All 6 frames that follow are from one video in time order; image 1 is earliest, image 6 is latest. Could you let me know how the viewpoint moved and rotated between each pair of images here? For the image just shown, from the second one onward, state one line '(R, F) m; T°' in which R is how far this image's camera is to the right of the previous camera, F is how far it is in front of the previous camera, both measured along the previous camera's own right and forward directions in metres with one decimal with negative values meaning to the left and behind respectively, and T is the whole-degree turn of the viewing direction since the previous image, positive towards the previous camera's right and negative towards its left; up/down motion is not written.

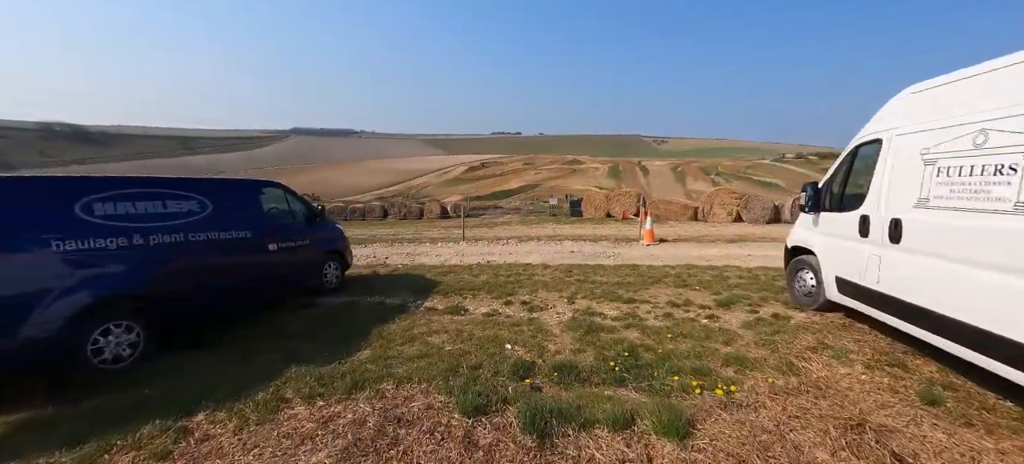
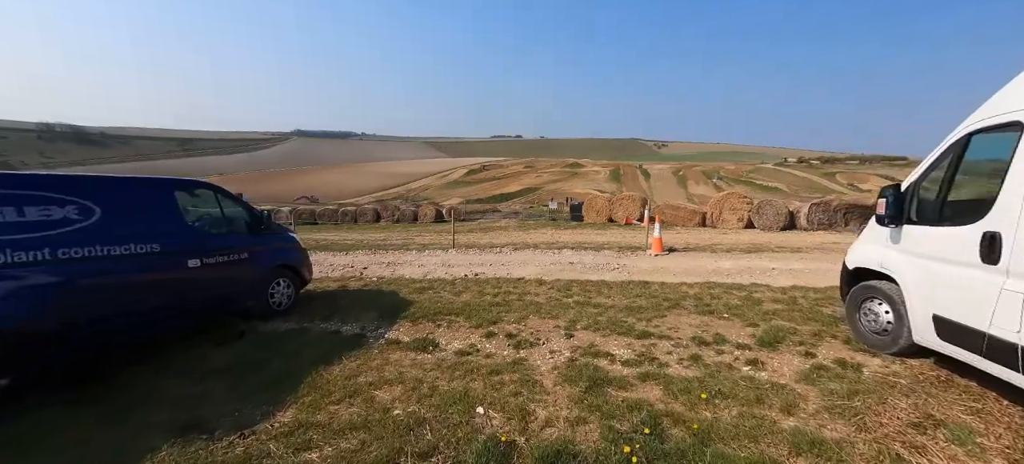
(+0.2, +1.4) m; 0°
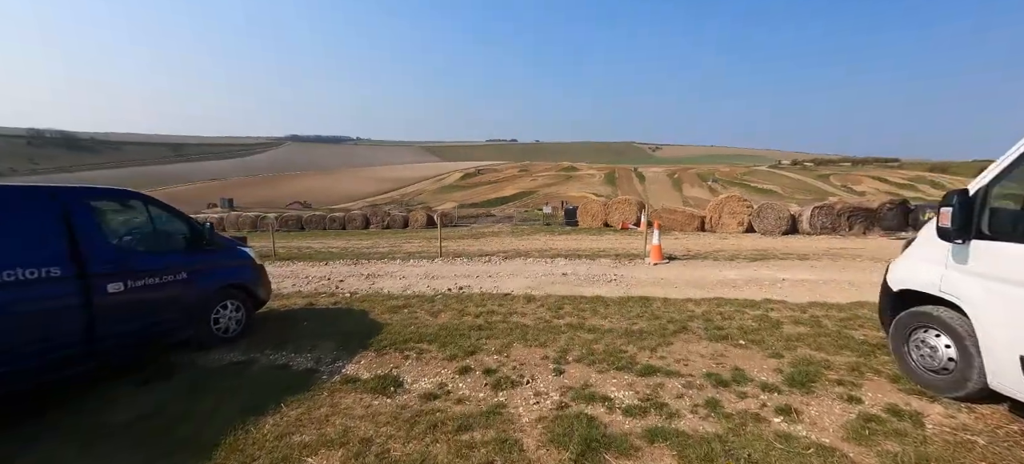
(+0.2, +0.8) m; +1°
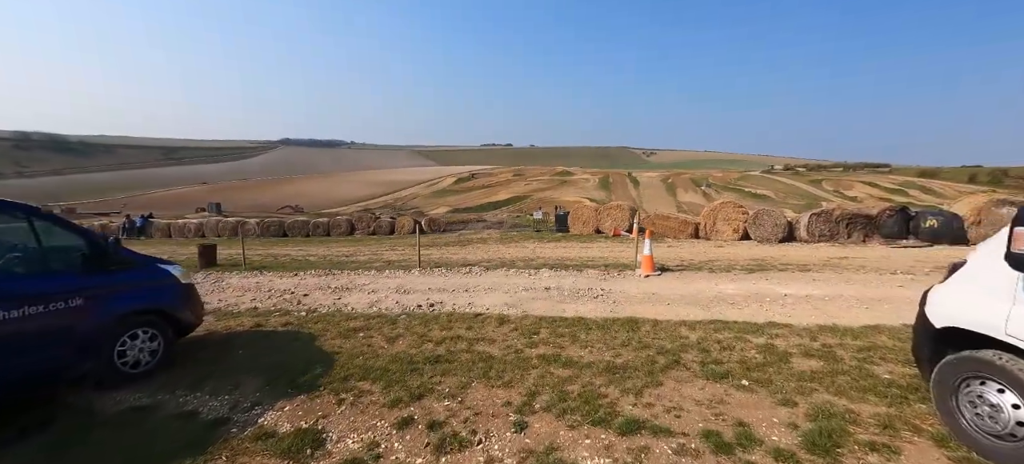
(+0.3, +0.8) m; +1°
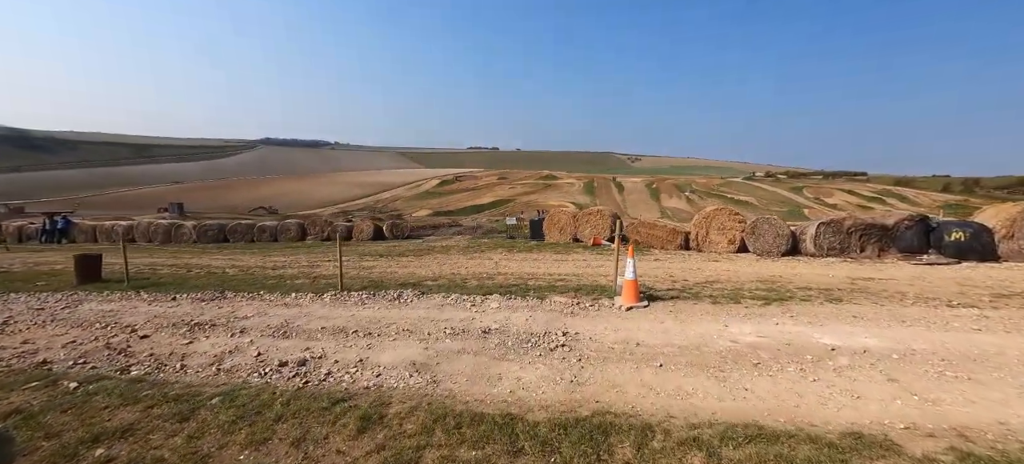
(+0.8, +2.8) m; +2°
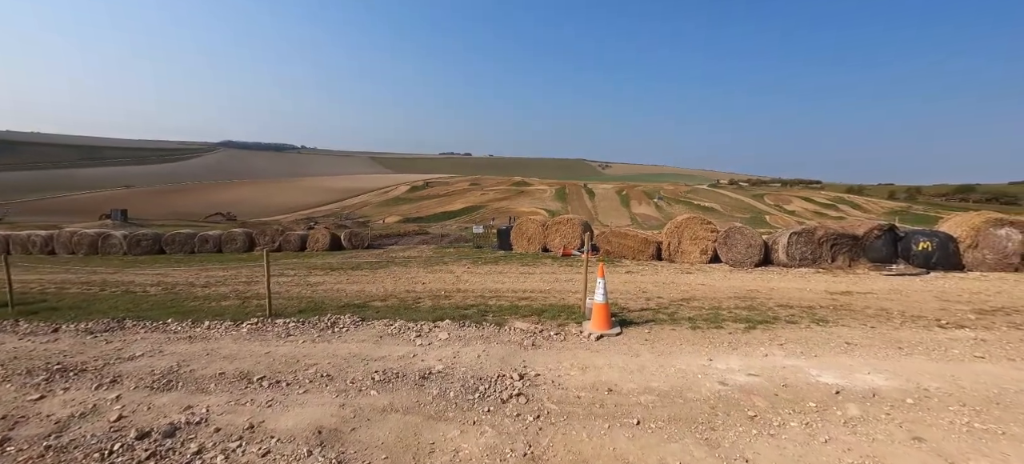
(+0.3, +1.1) m; +4°
